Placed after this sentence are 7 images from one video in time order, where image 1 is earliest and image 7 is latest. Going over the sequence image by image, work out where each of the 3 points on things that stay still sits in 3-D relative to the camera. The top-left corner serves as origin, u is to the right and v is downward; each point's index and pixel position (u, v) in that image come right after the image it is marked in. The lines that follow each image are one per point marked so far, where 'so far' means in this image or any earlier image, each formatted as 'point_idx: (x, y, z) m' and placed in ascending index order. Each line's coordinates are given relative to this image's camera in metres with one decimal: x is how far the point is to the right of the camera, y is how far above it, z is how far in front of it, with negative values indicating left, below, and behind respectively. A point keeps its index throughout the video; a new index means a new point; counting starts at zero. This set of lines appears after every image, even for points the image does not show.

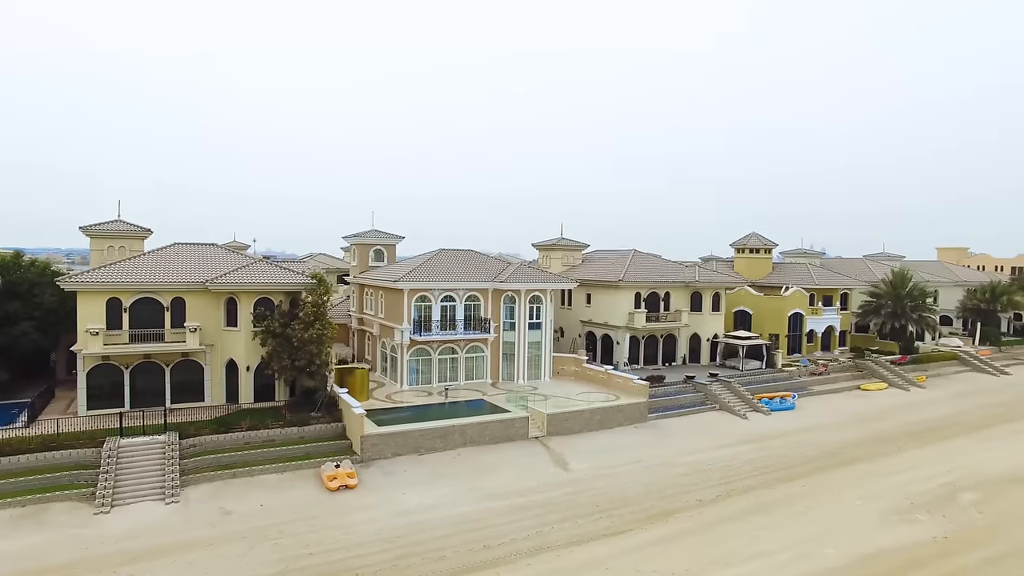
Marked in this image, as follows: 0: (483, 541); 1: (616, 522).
0: (-0.8, -7.4, +17.5) m
1: (+3.3, -7.5, +19.2) m
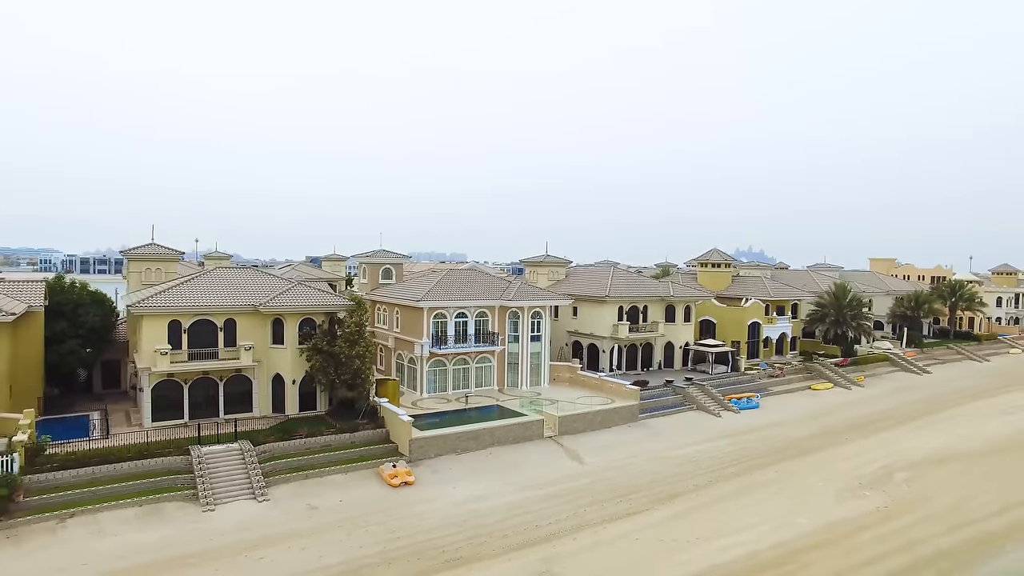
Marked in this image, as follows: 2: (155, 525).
0: (+0.8, -8.4, +21.6) m
1: (+4.7, -8.5, +23.6) m
2: (-11.9, -8.0, +20.0) m
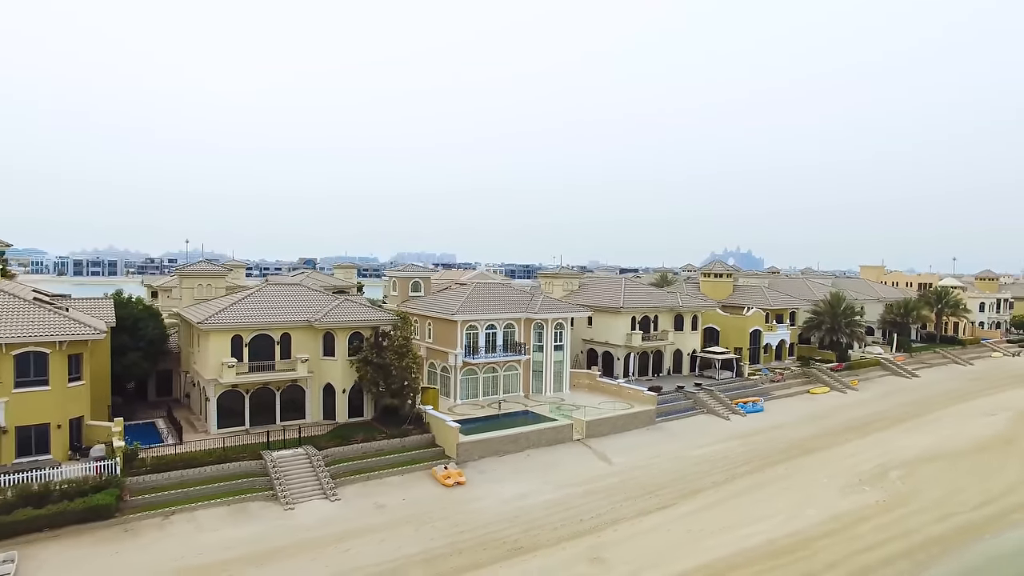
0: (+2.6, -9.3, +24.3) m
1: (+6.5, -9.3, +26.5) m
2: (-10.0, -8.8, +22.6) m
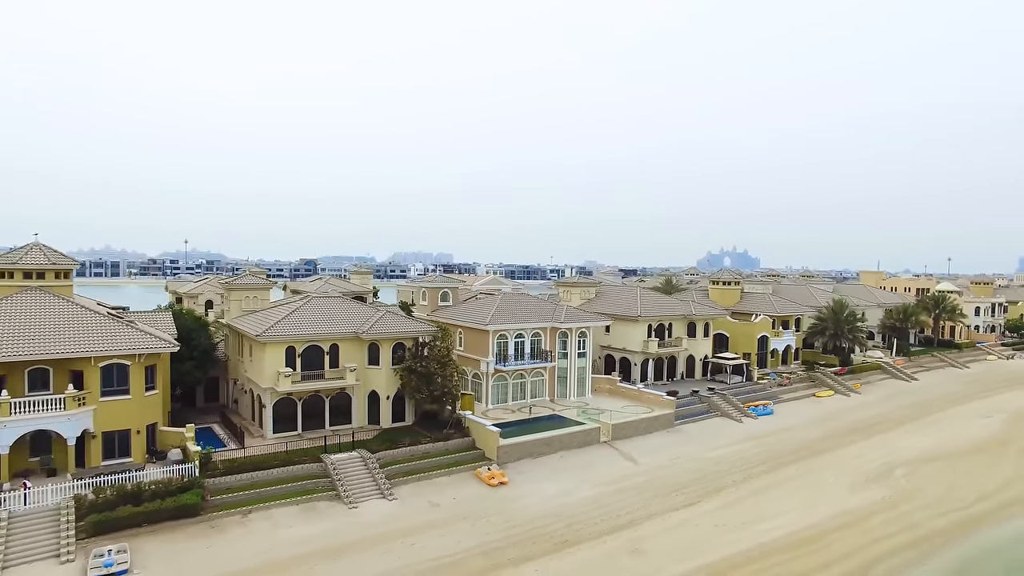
0: (+4.5, -10.0, +26.8) m
1: (+8.4, -10.1, +28.9) m
2: (-8.1, -9.6, +25.0) m
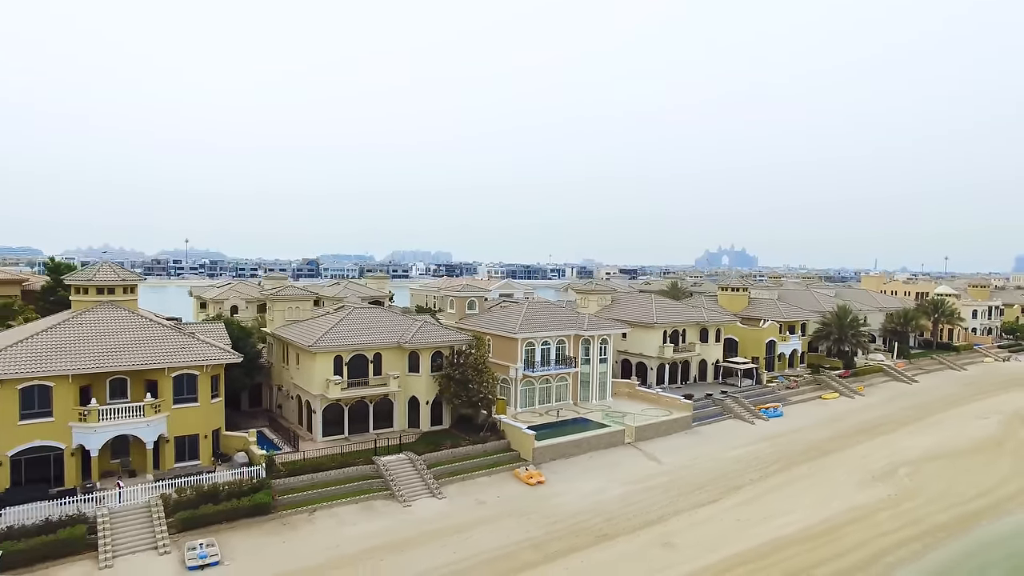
0: (+6.4, -10.8, +29.3) m
1: (+10.3, -10.8, +31.4) m
2: (-6.2, -10.4, +27.4) m
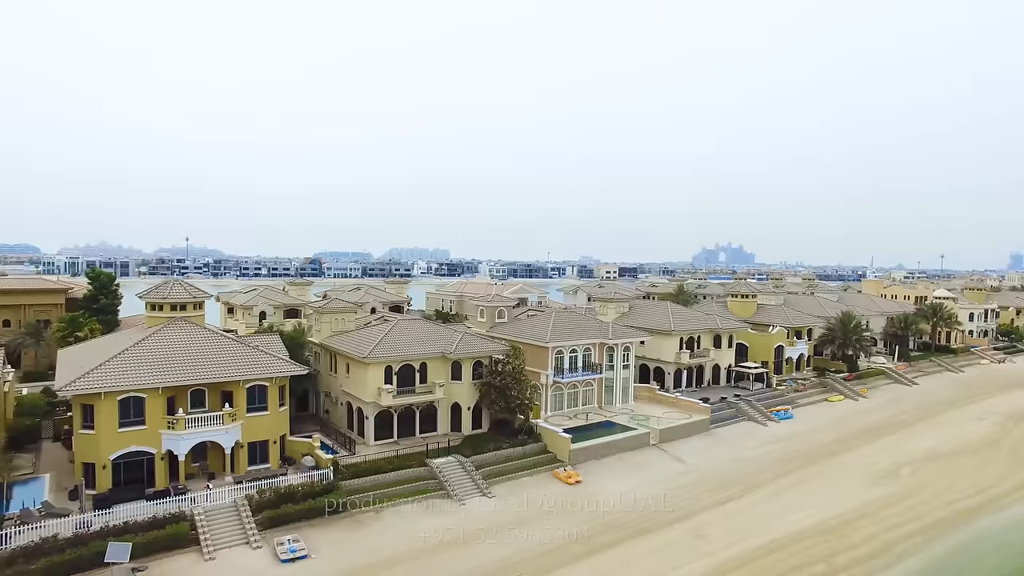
0: (+8.7, -11.7, +32.3) m
1: (+12.6, -11.8, +34.5) m
2: (-3.9, -11.4, +30.4) m
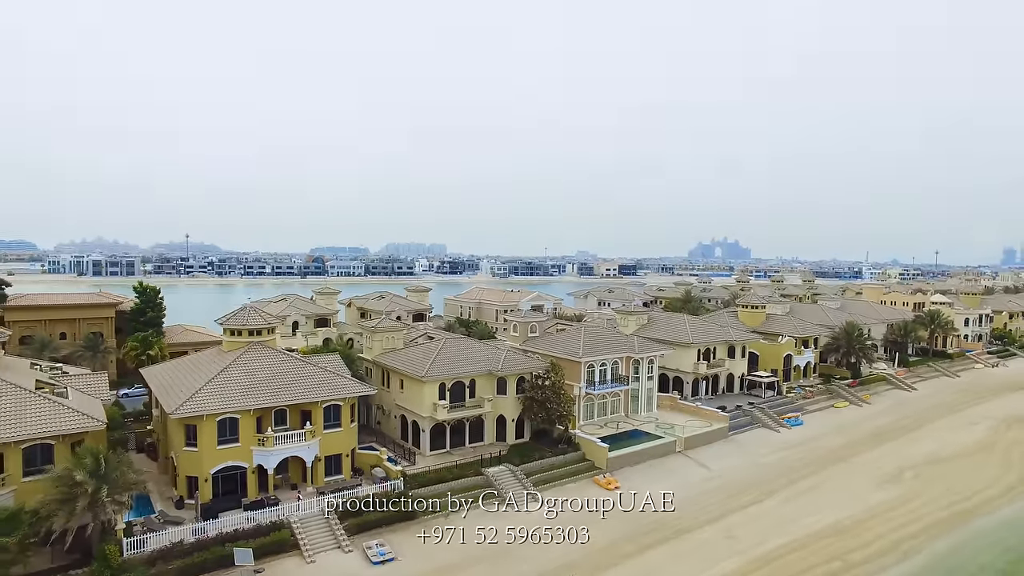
0: (+11.6, -13.4, +36.3) m
1: (+15.5, -13.4, +38.5) m
2: (-0.9, -13.1, +34.3) m
